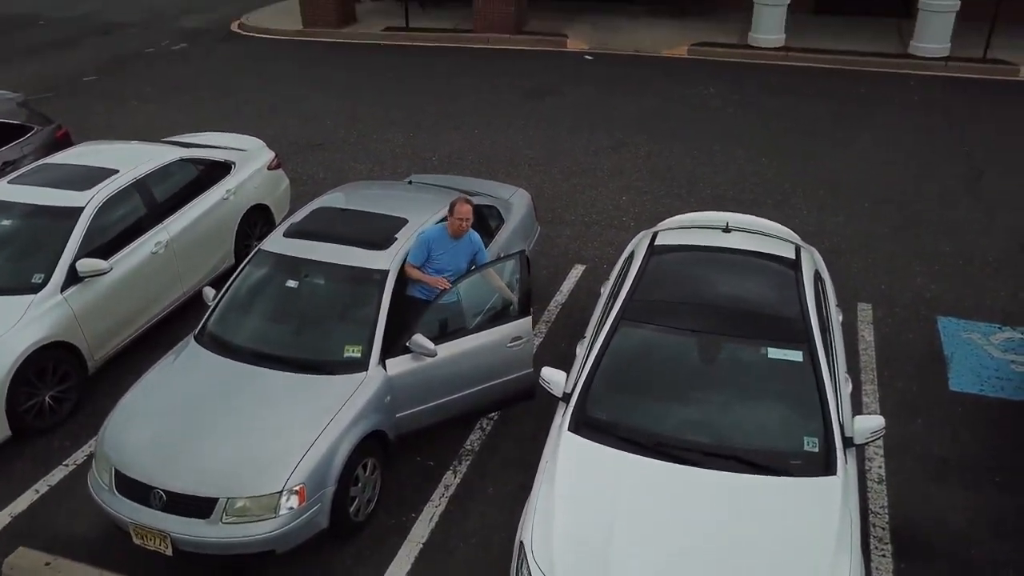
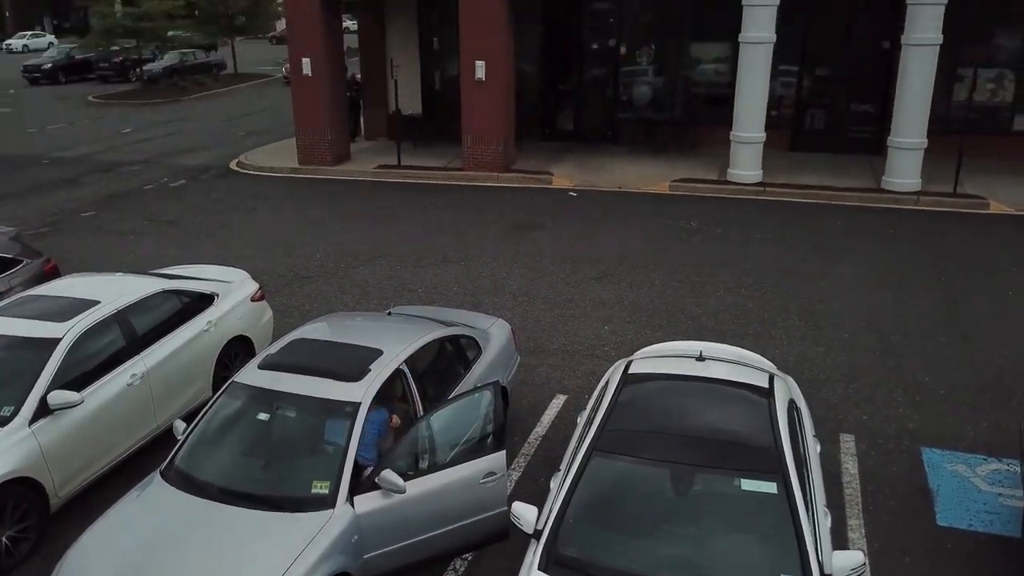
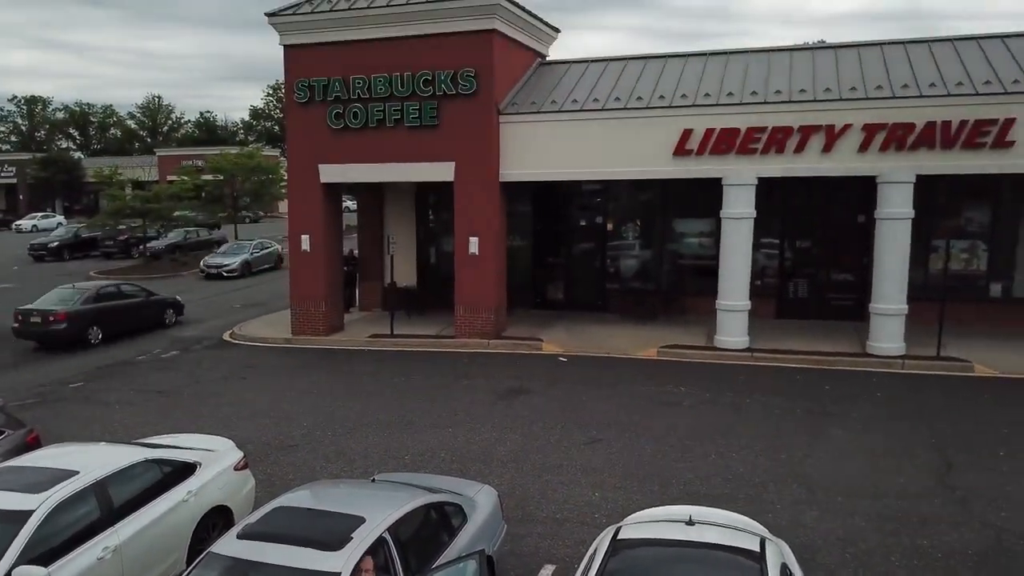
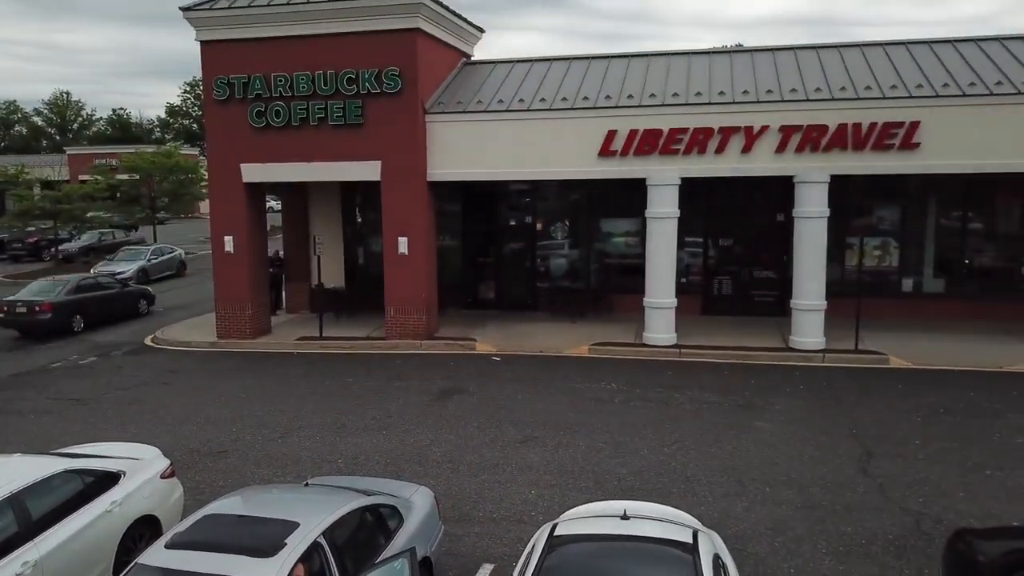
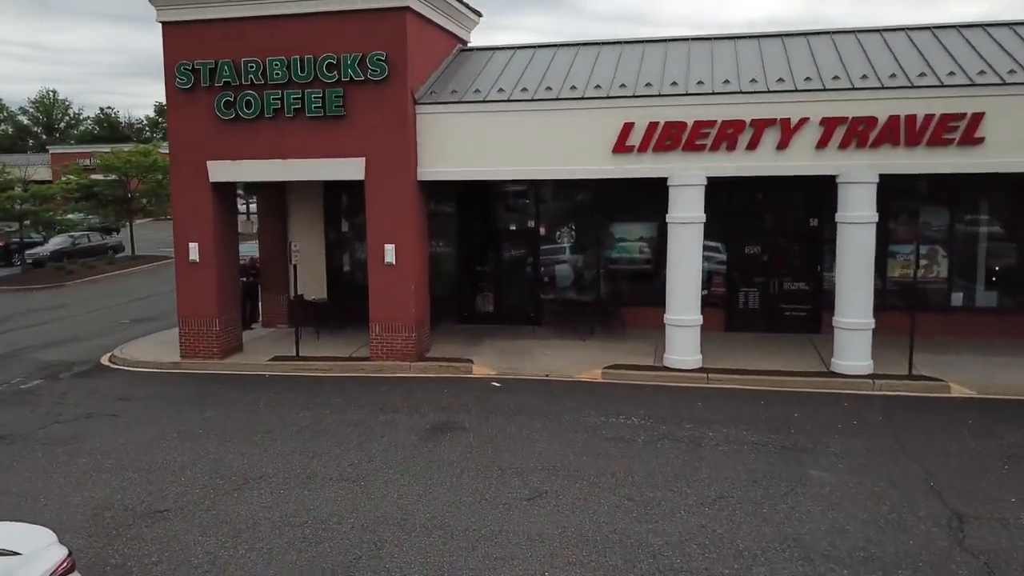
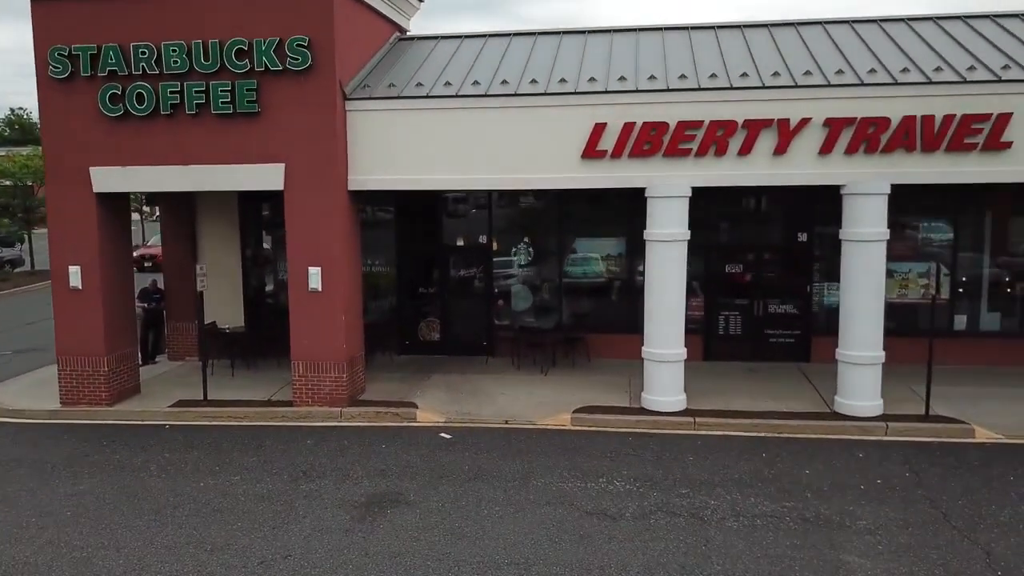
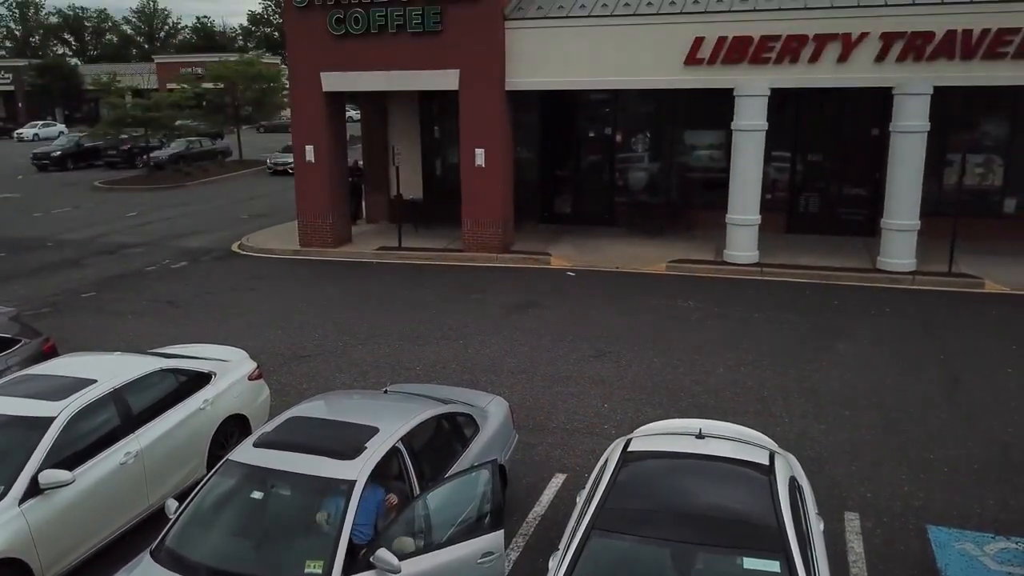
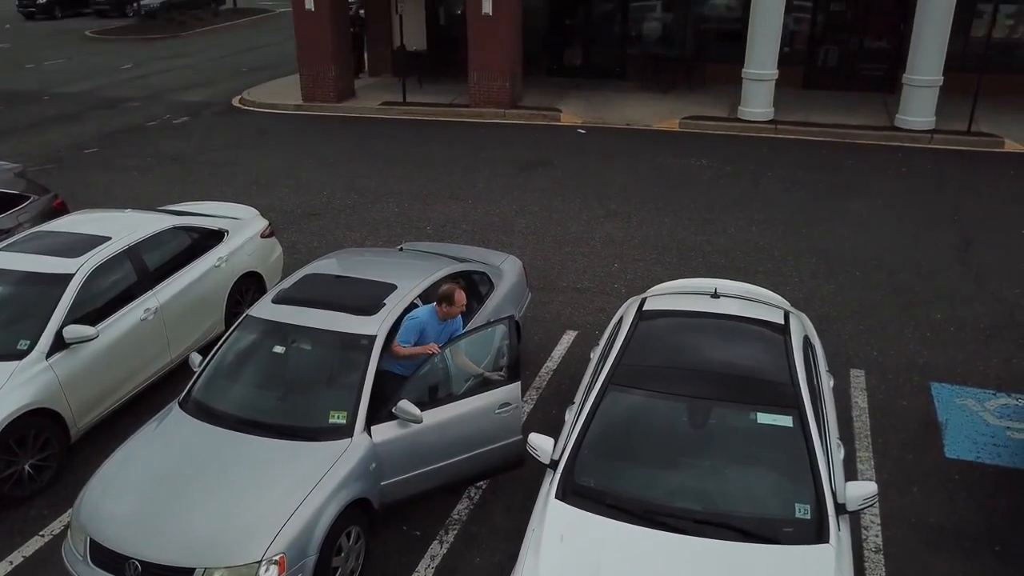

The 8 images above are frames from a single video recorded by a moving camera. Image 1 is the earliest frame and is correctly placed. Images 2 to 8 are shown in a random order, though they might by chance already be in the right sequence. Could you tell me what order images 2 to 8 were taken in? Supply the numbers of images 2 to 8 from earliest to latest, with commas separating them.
8, 2, 7, 3, 4, 5, 6
